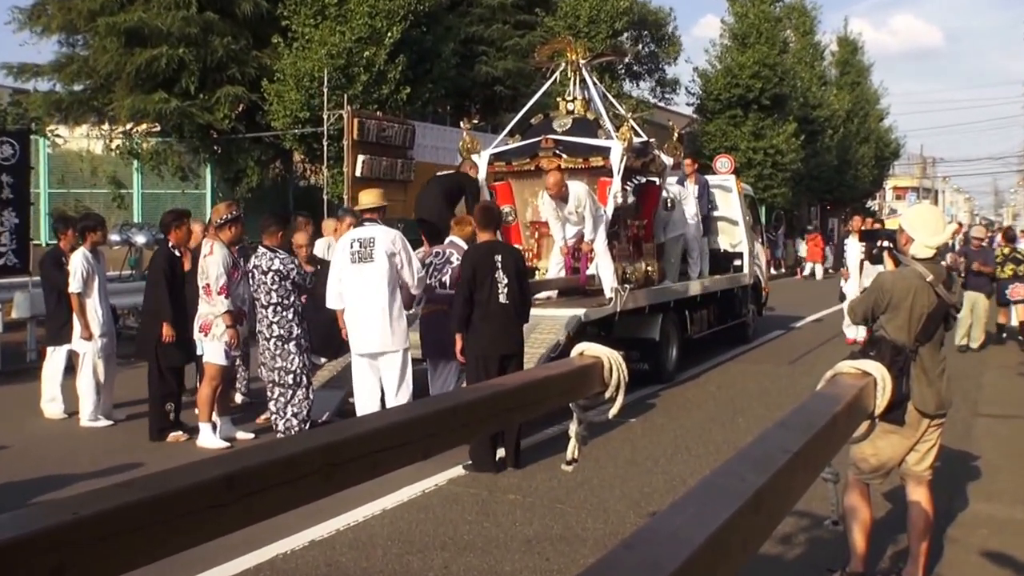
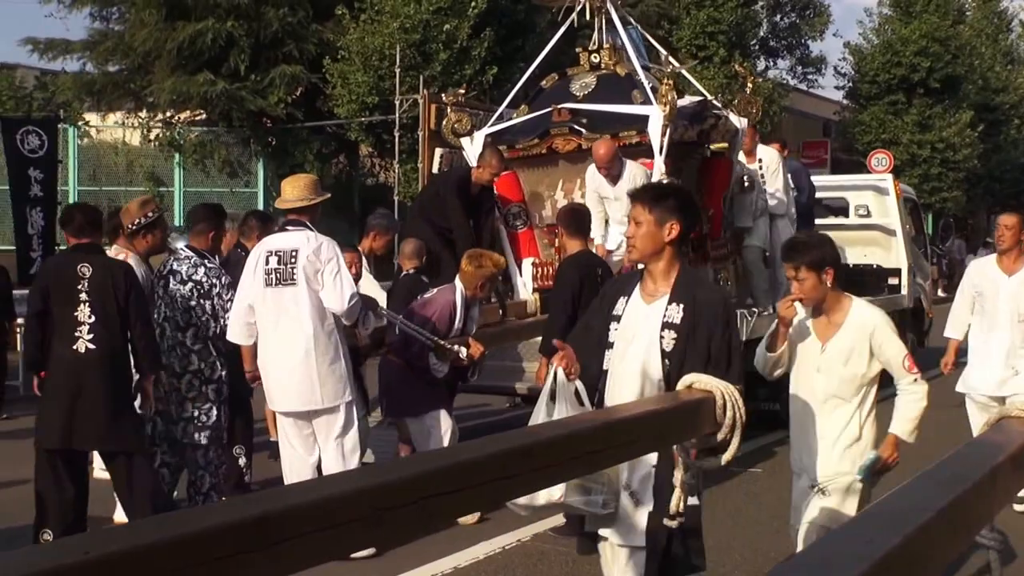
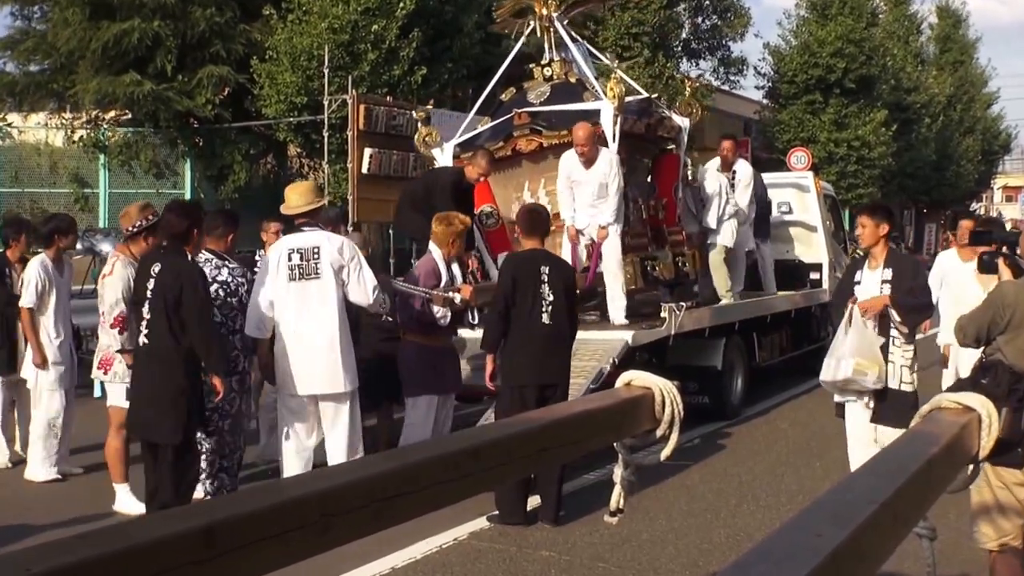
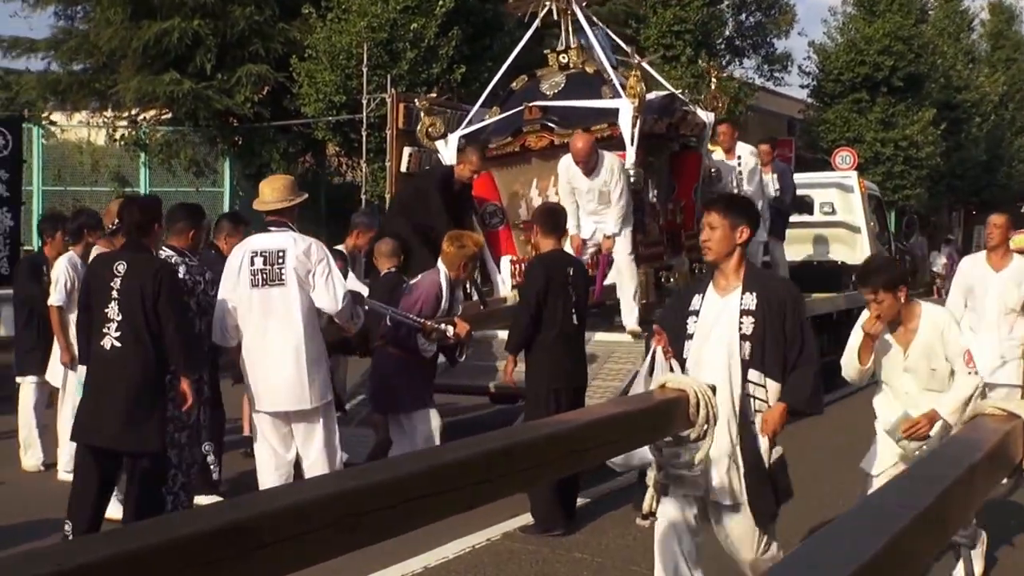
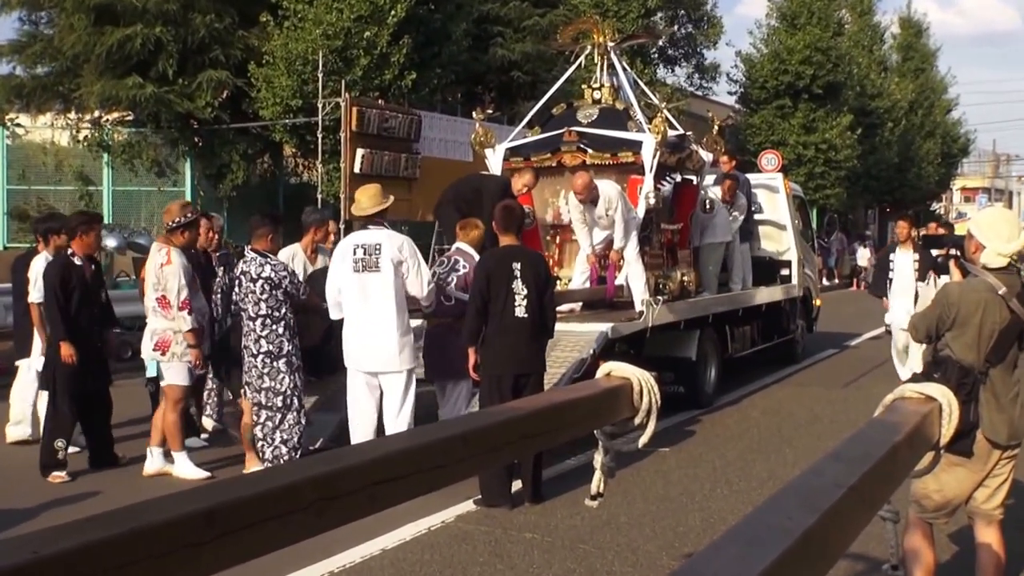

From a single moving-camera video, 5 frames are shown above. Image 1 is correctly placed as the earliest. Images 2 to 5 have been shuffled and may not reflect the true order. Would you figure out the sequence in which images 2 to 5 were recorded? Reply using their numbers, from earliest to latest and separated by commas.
5, 3, 4, 2
